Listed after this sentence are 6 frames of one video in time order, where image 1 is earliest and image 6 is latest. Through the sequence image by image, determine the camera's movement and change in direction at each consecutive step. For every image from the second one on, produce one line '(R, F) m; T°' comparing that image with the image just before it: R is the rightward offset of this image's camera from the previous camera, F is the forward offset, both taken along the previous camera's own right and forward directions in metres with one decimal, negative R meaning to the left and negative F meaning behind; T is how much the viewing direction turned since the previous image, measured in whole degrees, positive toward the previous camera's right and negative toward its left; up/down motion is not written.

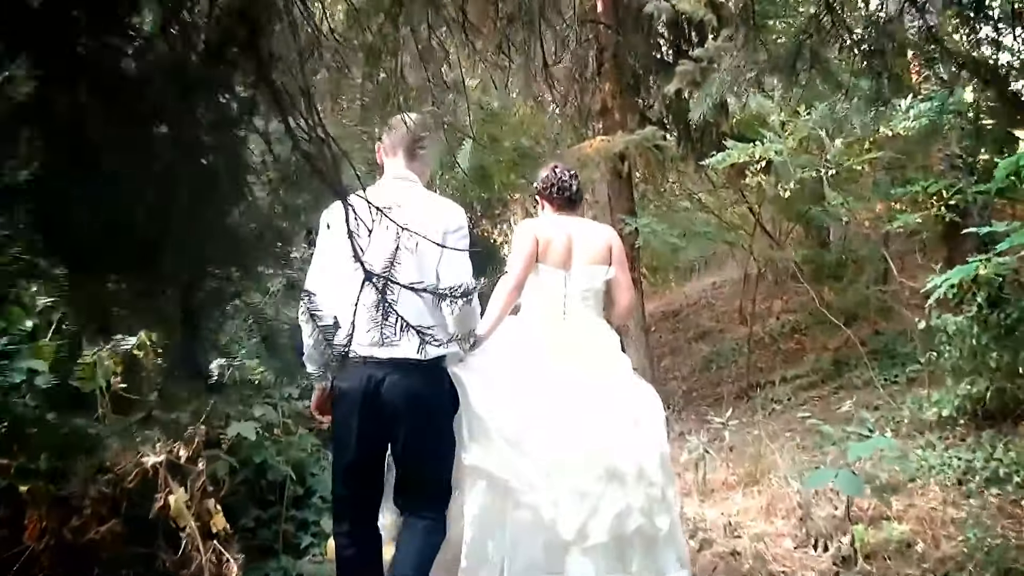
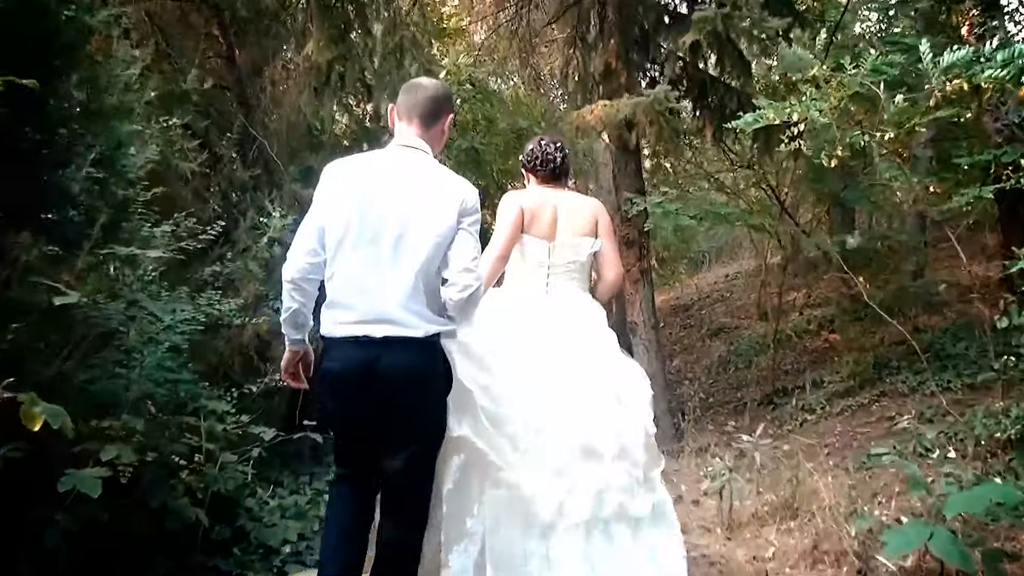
(+0.1, +1.0) m; 0°
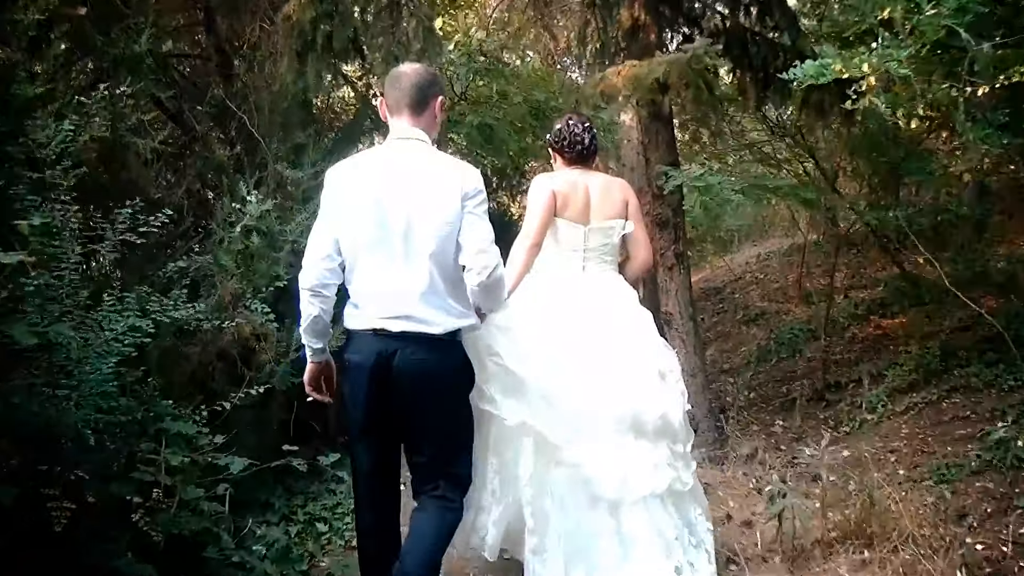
(0.0, +0.7) m; -1°
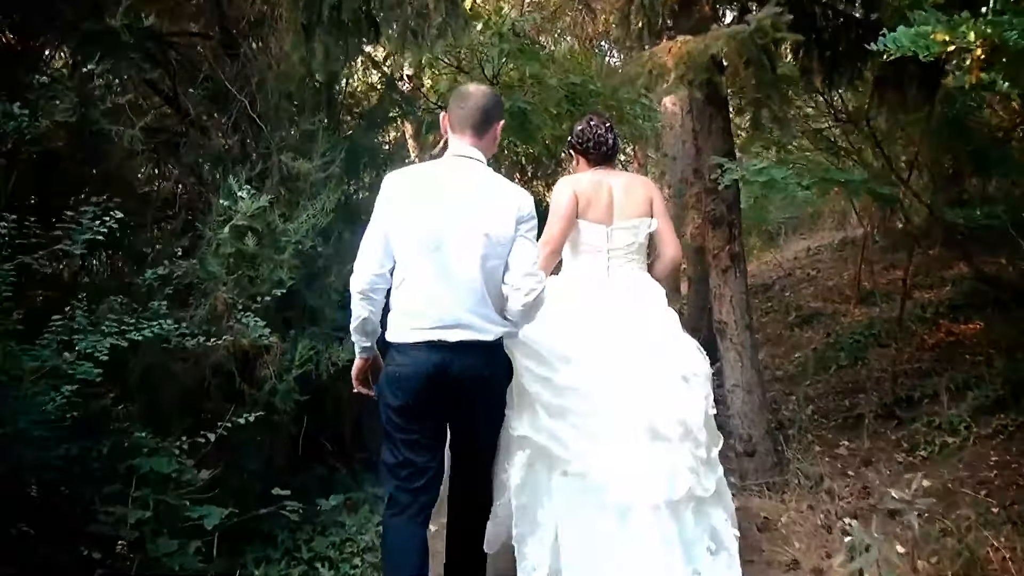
(0.0, +0.6) m; -2°
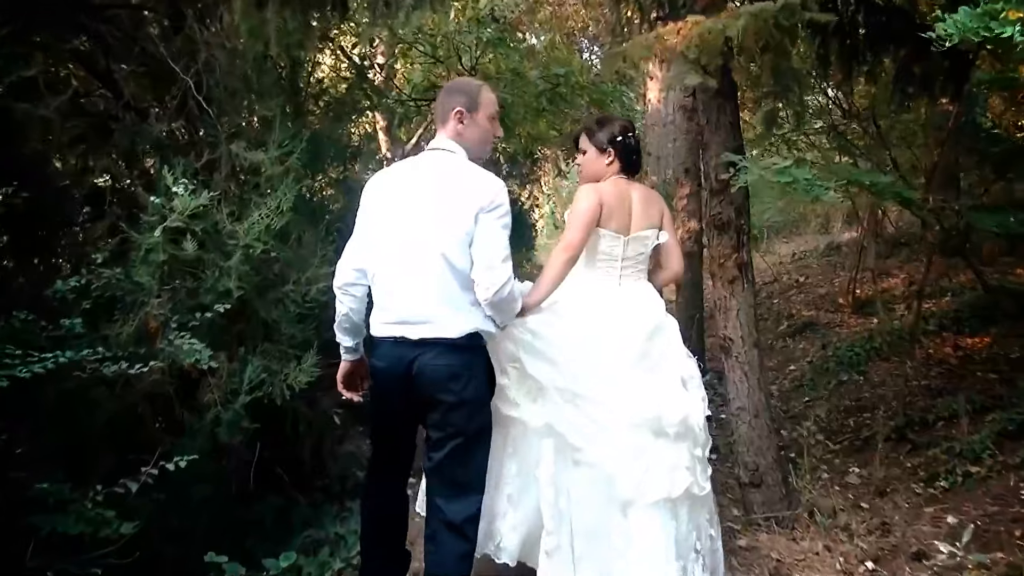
(-0.1, +0.6) m; +2°
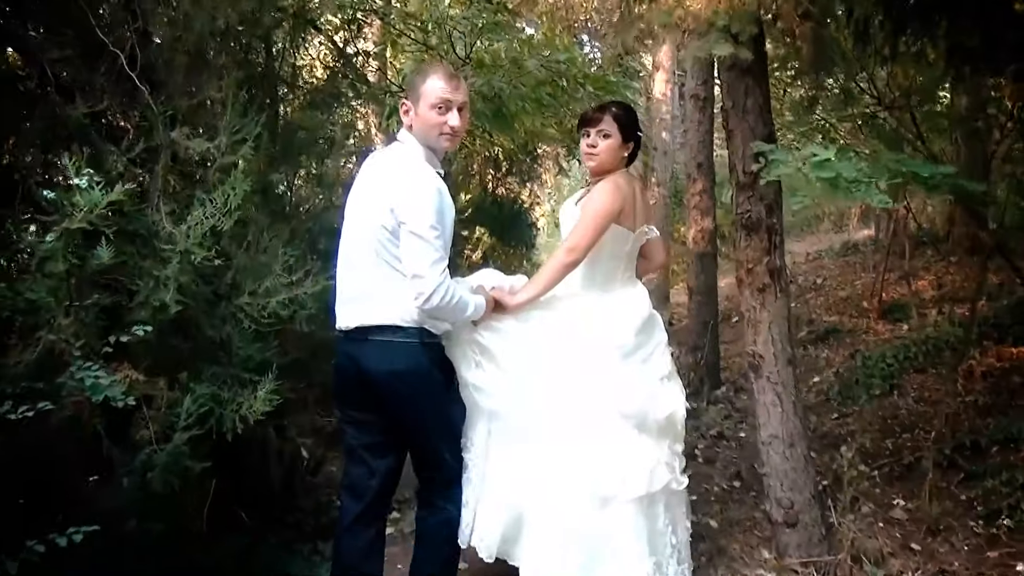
(0.0, +0.6) m; 0°
